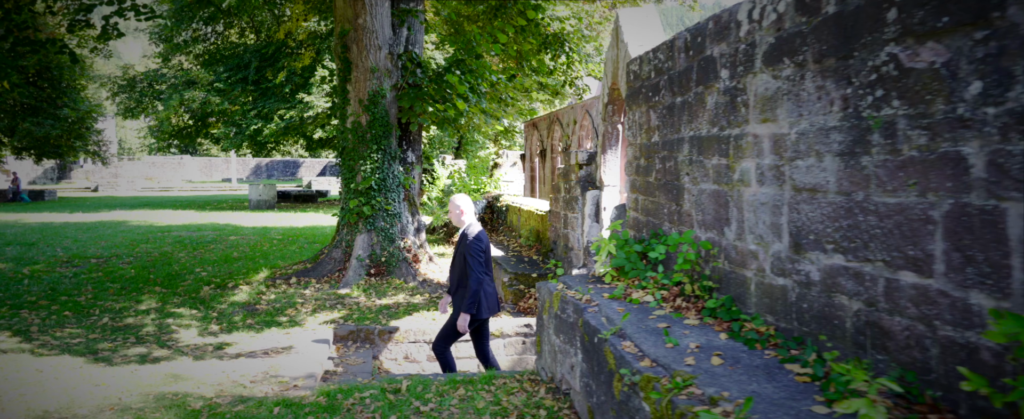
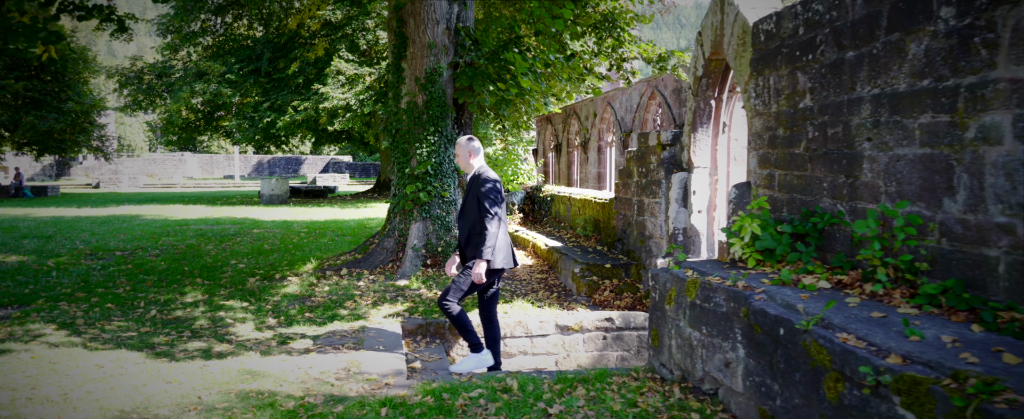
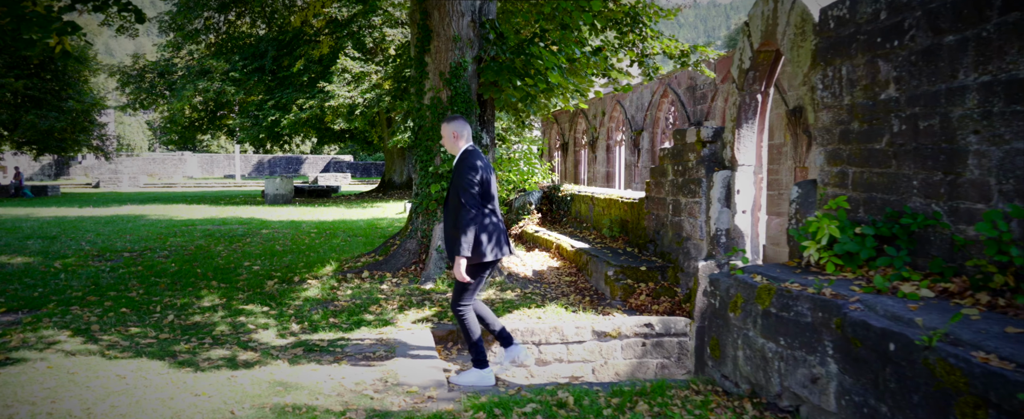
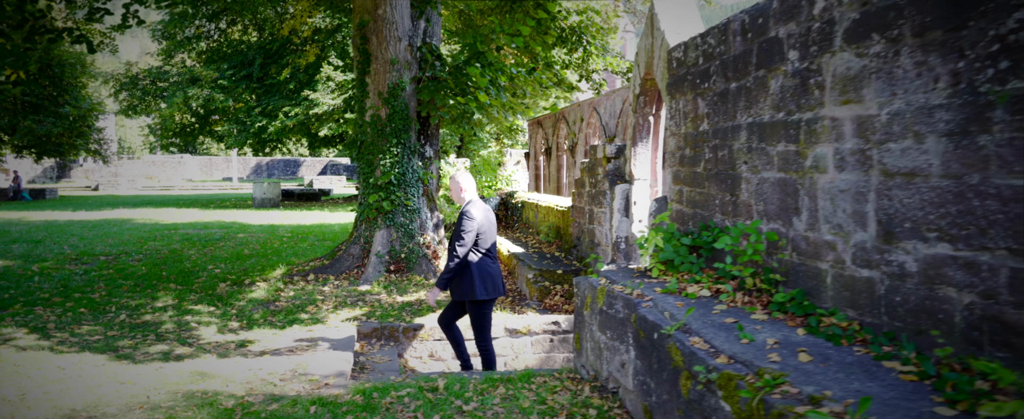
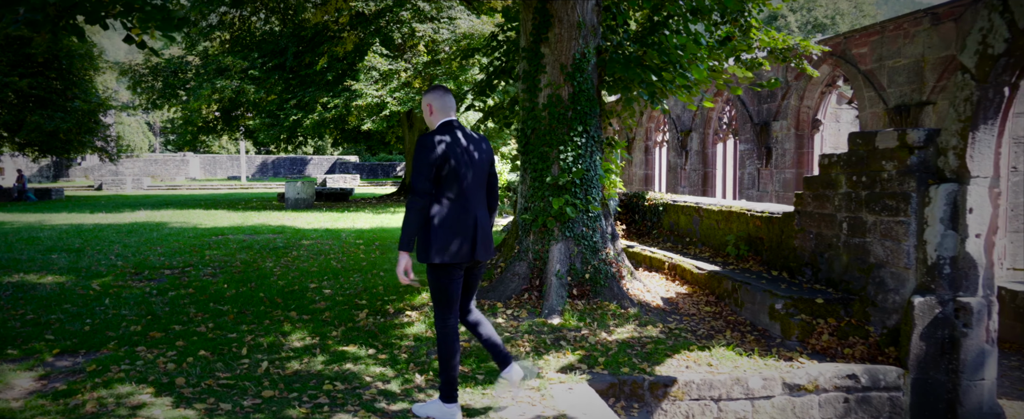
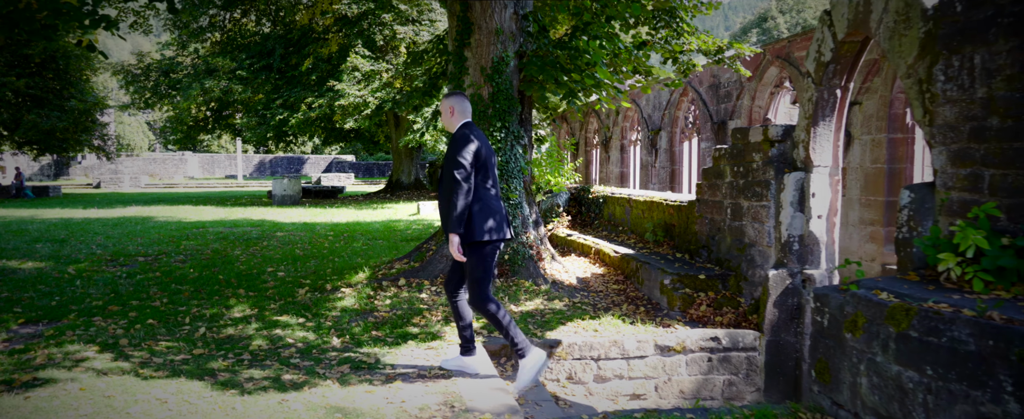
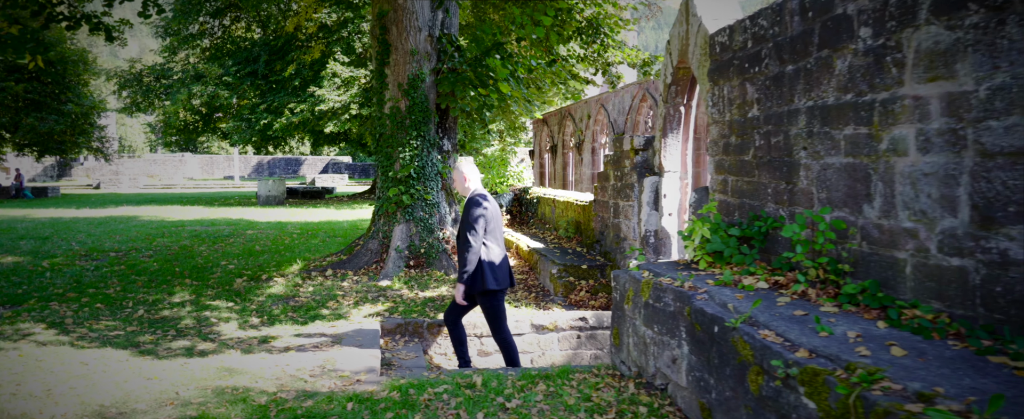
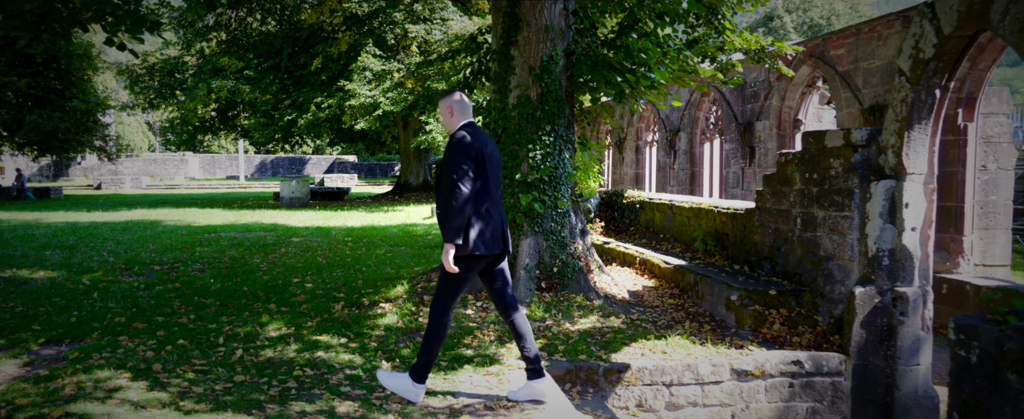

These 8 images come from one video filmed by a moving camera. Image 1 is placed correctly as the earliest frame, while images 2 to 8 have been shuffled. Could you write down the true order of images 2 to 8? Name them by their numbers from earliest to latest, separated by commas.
4, 7, 2, 3, 6, 8, 5
